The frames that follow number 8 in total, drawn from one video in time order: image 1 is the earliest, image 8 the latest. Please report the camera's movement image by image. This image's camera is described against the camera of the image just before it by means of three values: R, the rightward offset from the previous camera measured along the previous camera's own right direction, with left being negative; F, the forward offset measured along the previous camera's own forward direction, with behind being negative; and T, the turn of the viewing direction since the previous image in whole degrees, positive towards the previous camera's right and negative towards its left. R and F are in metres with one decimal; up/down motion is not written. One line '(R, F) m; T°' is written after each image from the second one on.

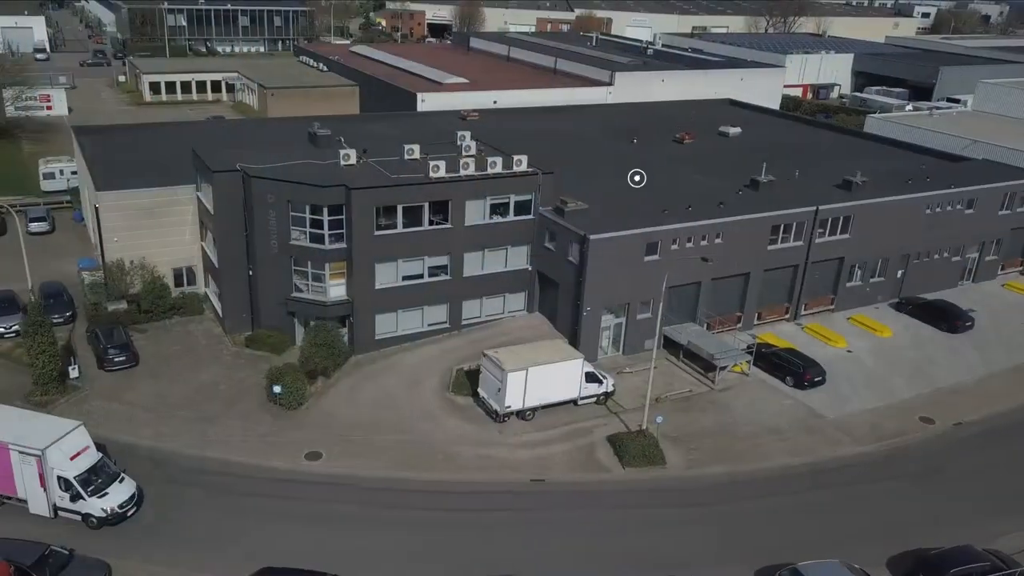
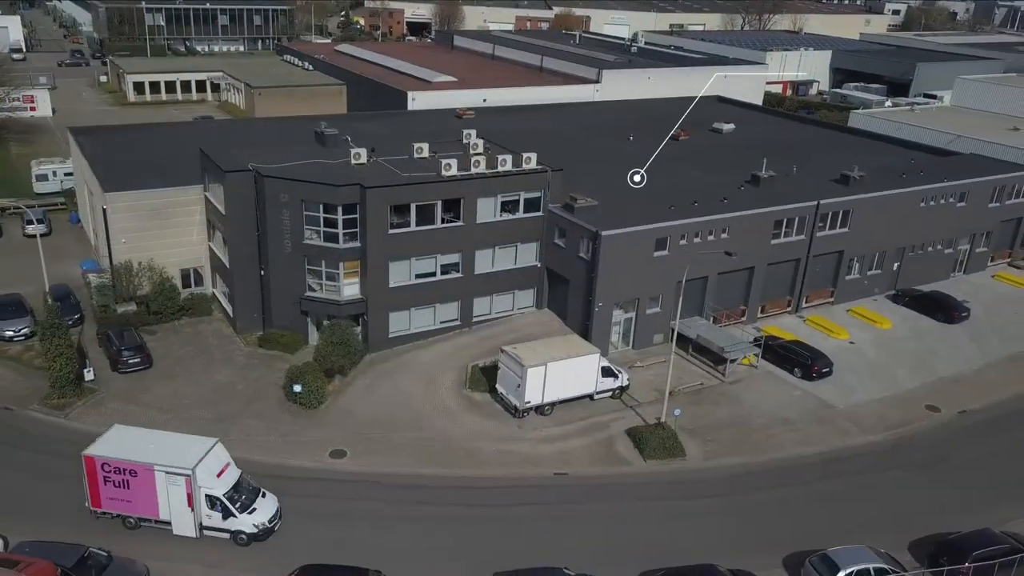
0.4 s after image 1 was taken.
(-1.8, -0.3) m; +2°
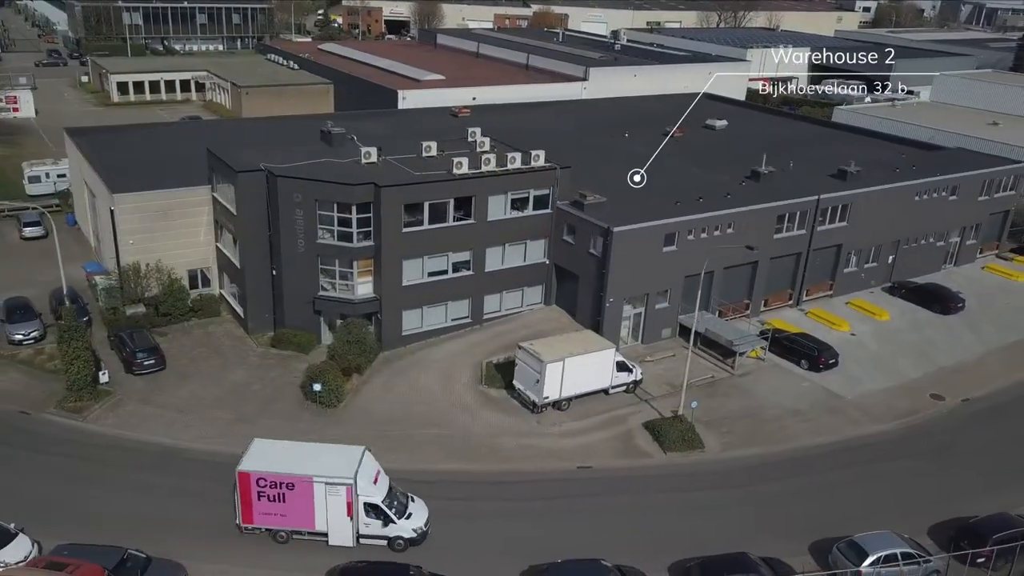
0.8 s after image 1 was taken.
(-1.8, -0.2) m; +2°
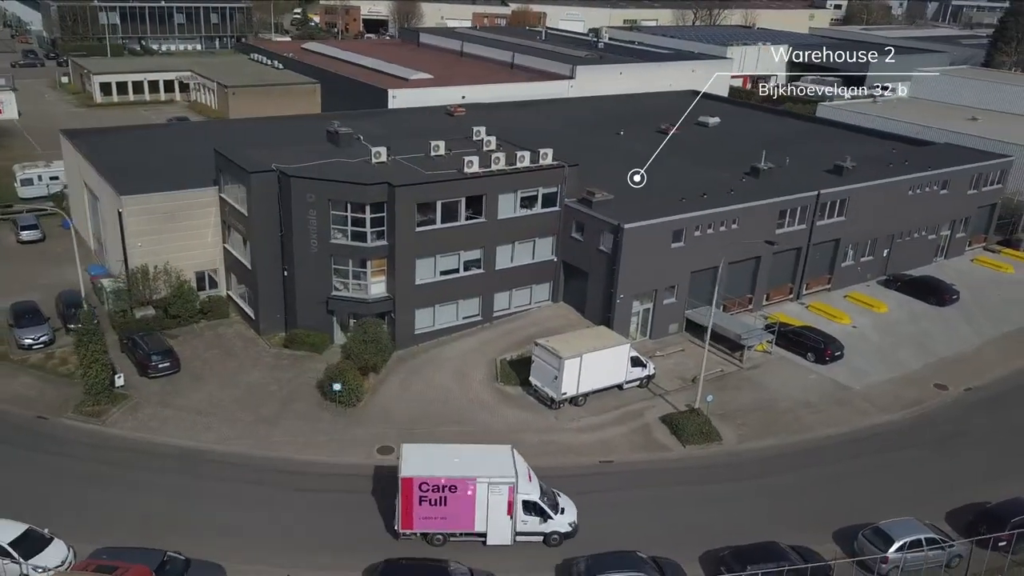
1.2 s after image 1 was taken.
(-1.8, -0.2) m; +2°
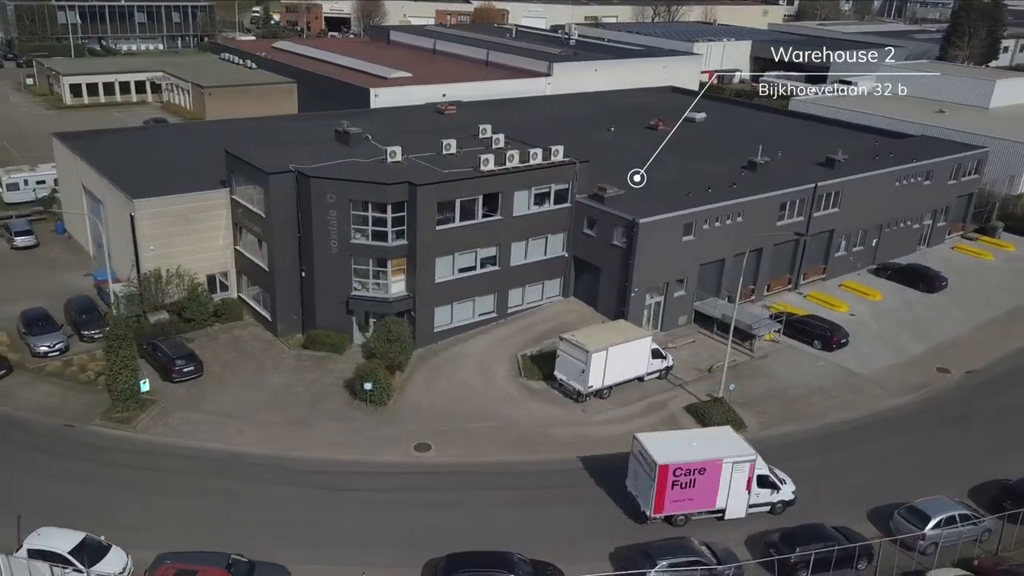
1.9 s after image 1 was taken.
(-2.9, -0.3) m; +3°
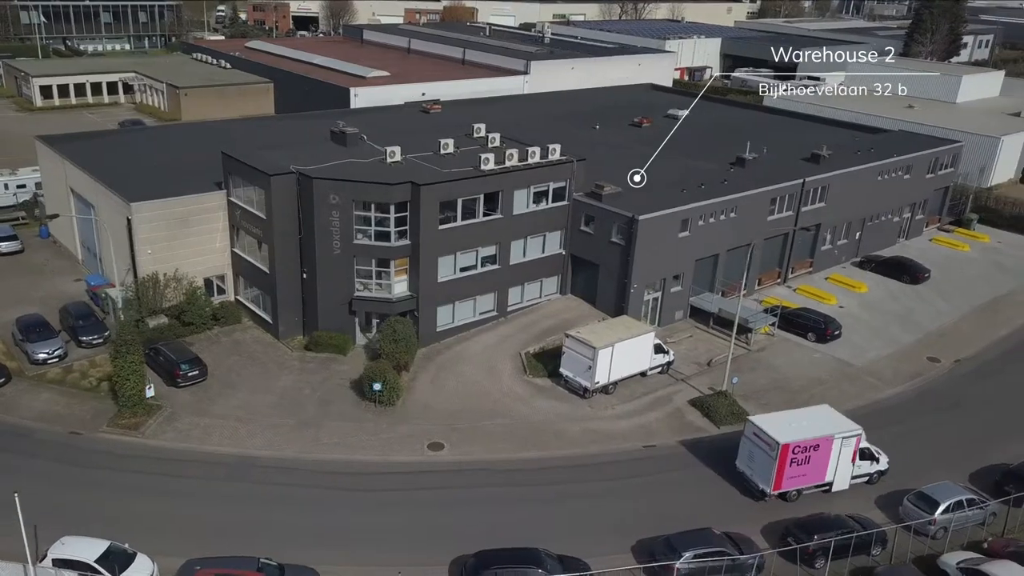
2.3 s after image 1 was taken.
(-1.7, -0.2) m; +2°
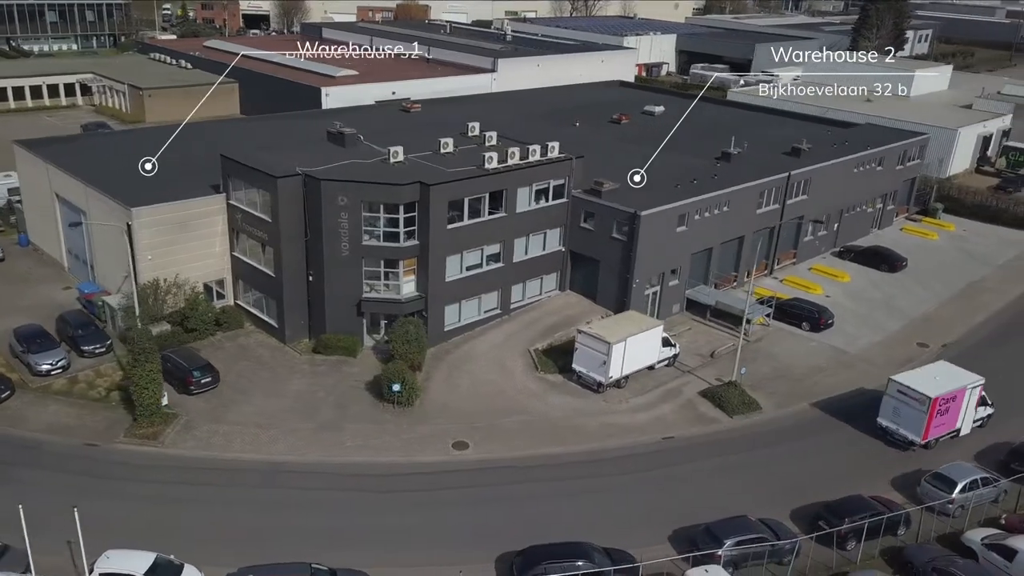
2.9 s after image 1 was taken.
(-2.8, -0.1) m; +4°
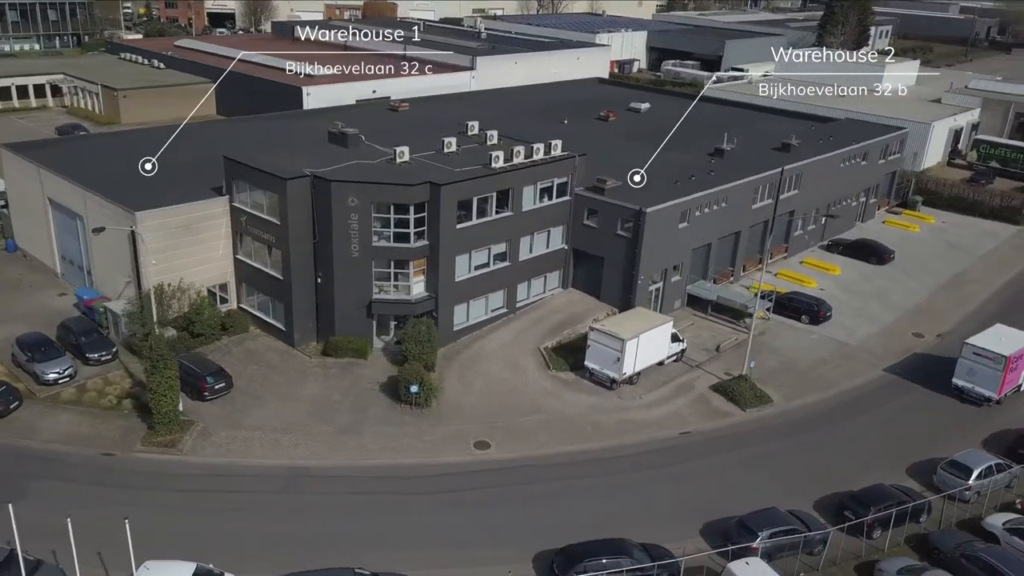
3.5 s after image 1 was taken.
(-2.1, 0.0) m; +3°
